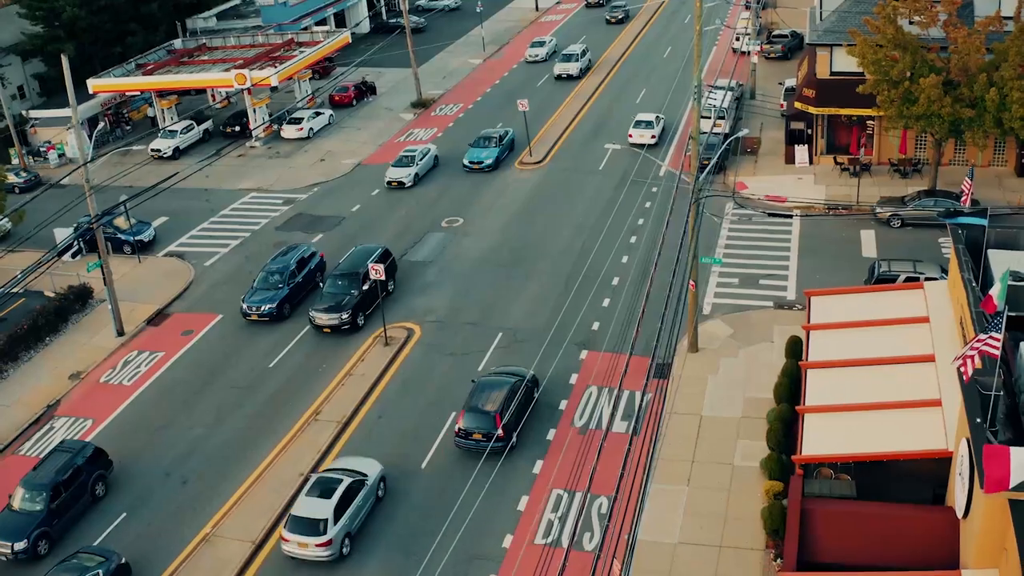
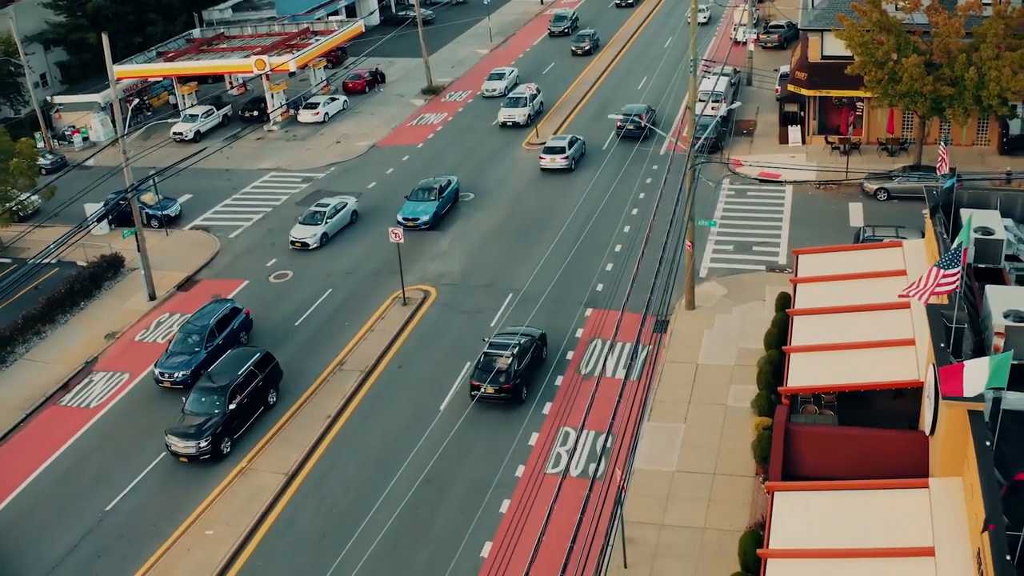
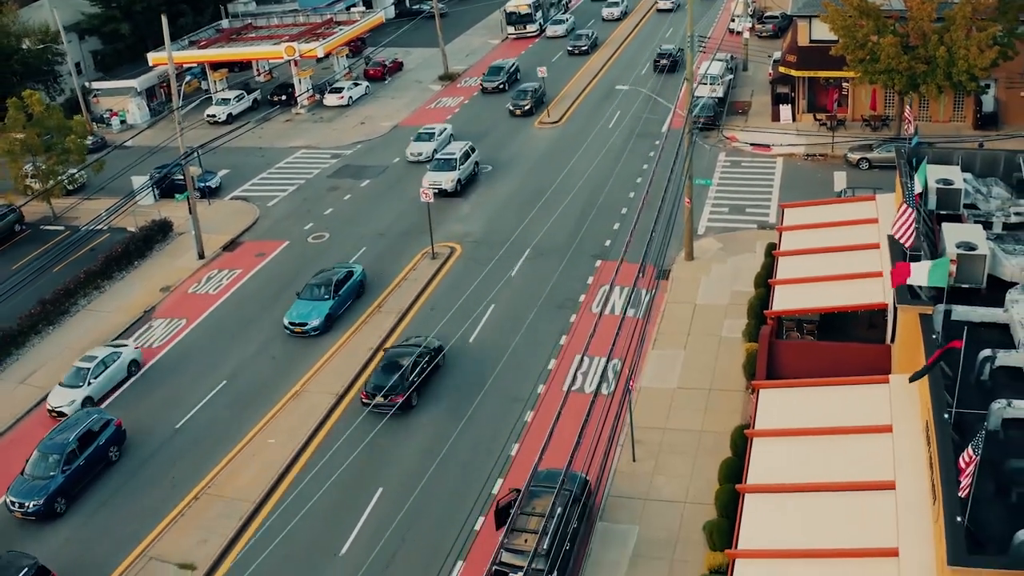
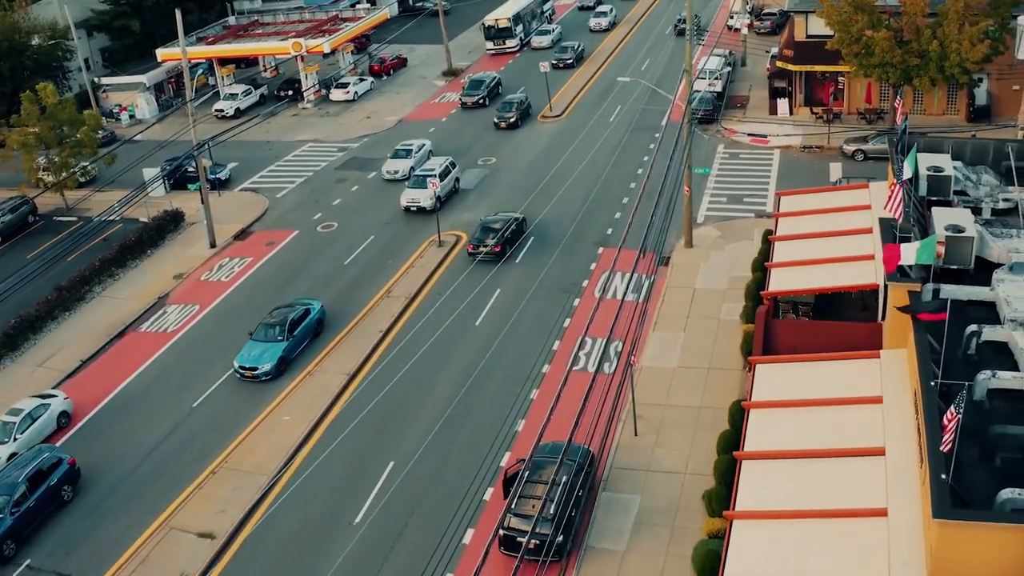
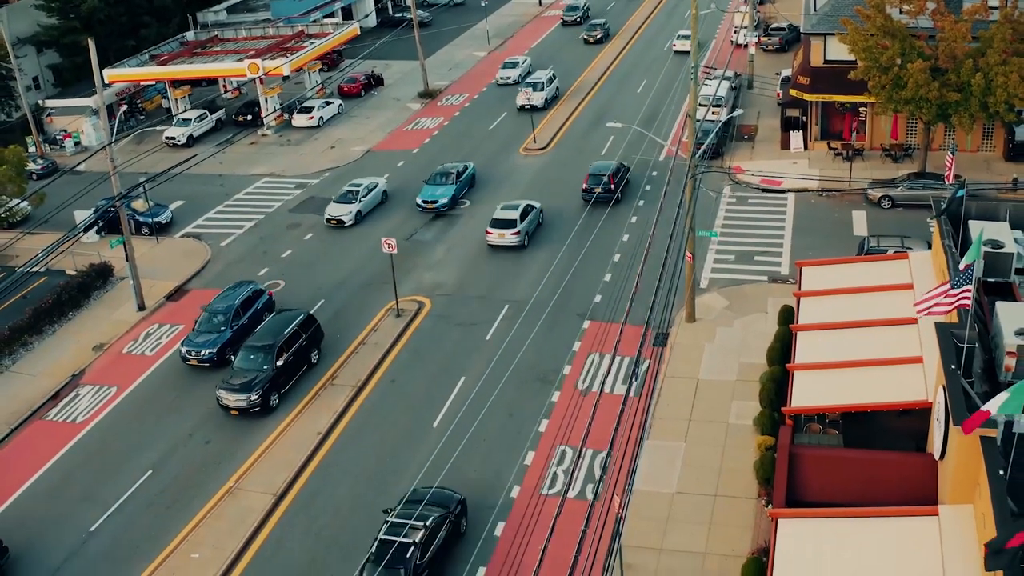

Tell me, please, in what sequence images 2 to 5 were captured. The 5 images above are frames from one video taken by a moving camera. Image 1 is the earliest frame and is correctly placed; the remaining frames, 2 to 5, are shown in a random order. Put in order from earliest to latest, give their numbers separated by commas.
5, 2, 3, 4
